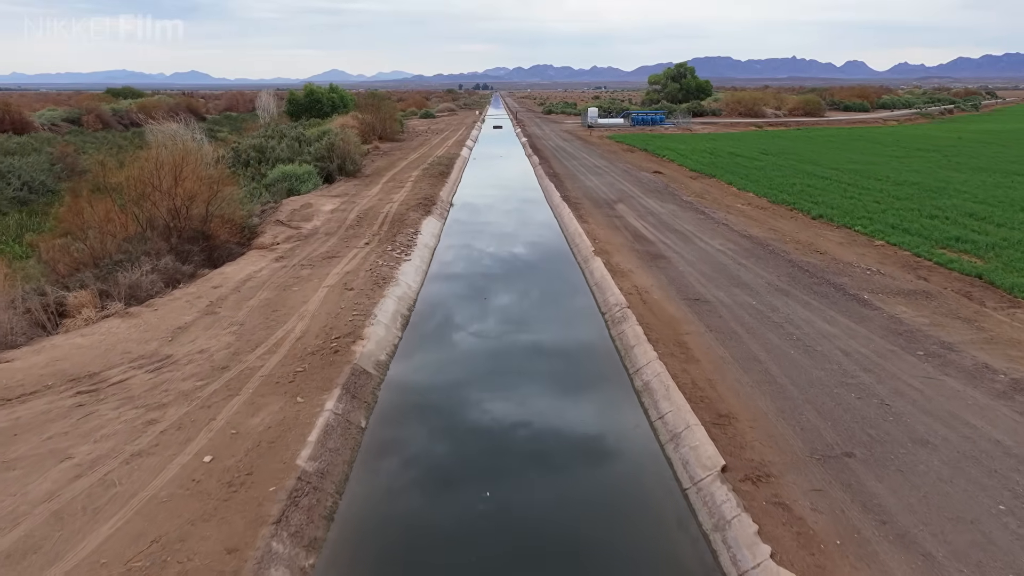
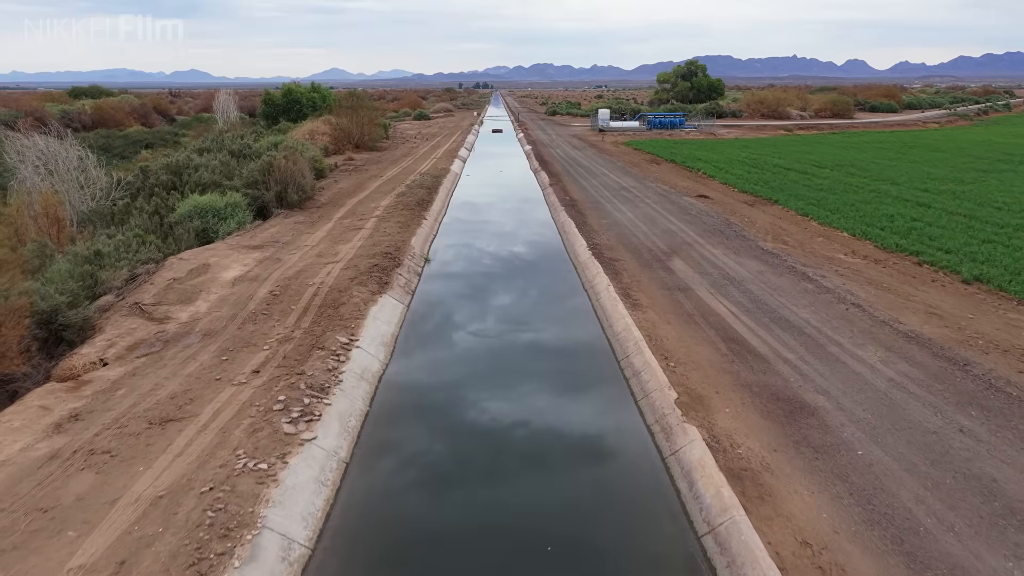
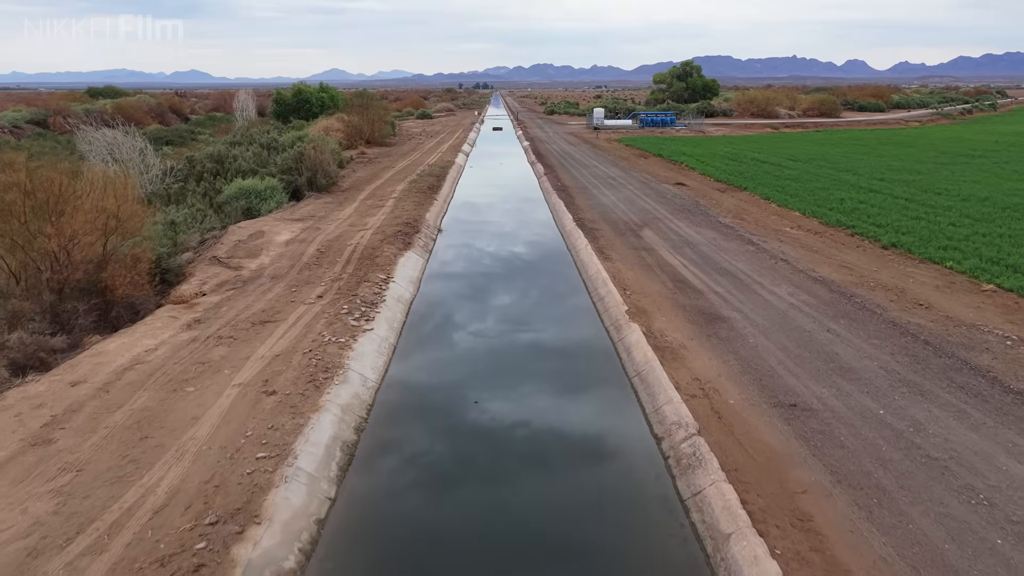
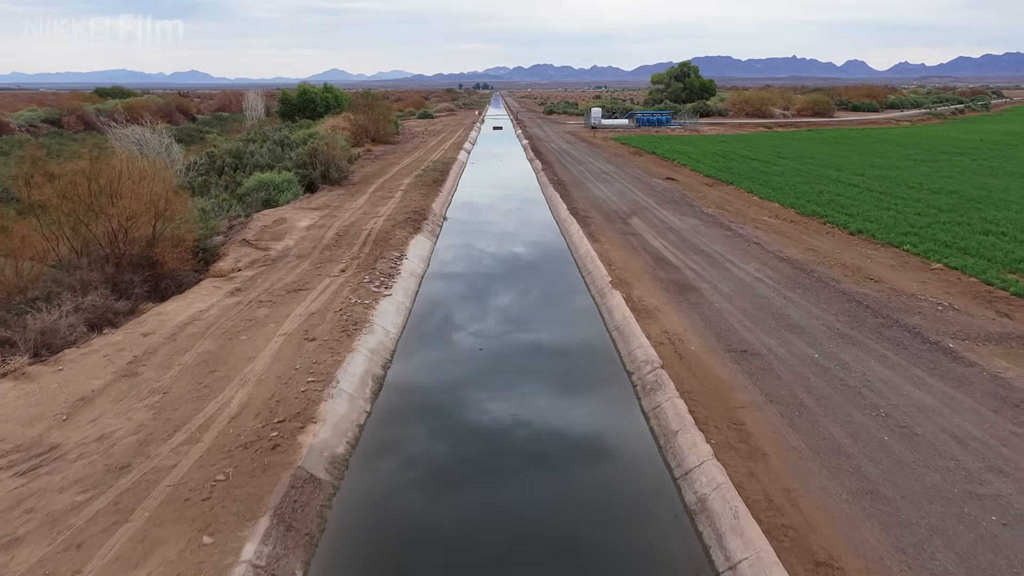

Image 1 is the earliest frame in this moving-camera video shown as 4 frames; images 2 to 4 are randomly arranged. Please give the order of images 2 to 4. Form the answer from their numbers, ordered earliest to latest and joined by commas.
4, 3, 2
